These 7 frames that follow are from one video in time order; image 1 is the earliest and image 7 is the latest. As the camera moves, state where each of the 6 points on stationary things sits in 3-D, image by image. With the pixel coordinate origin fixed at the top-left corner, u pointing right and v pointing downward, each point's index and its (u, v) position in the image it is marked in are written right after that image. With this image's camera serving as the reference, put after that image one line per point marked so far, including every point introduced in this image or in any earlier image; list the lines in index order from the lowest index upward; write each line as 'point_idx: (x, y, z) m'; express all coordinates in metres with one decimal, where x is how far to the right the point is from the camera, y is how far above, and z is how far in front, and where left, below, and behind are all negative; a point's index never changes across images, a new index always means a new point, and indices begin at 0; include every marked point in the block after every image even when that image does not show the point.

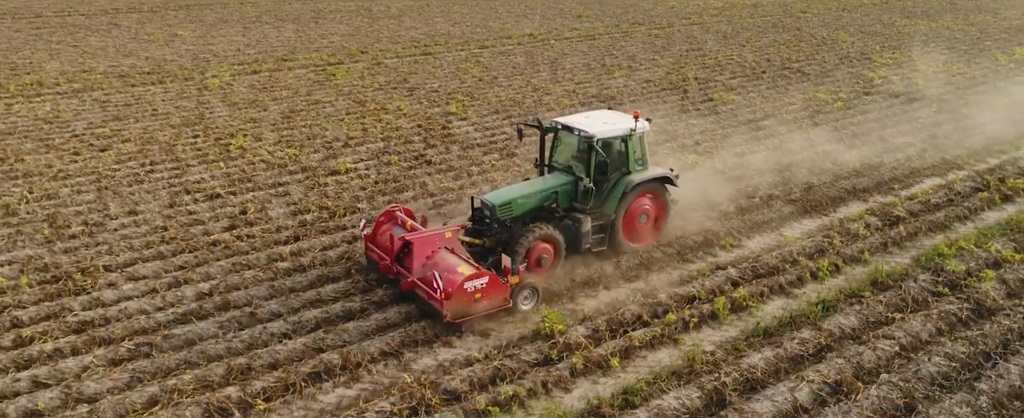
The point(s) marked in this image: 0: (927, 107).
0: (+9.2, +2.4, +17.6) m
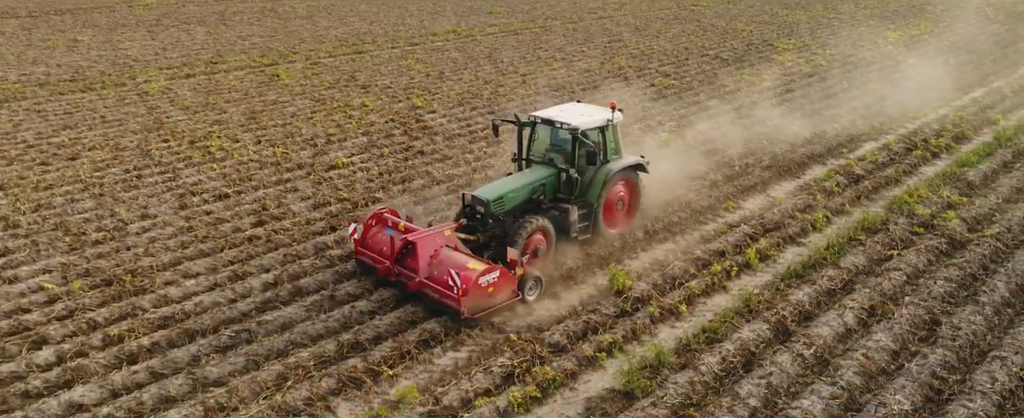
0: (+8.3, +3.3, +19.9) m
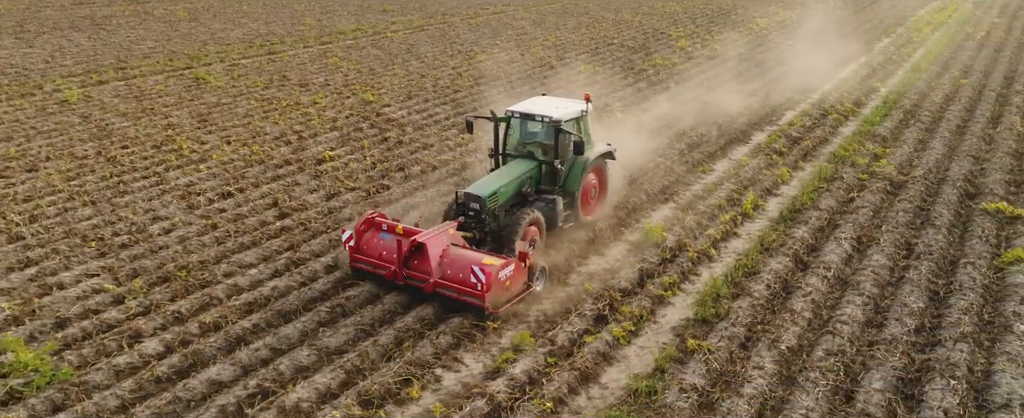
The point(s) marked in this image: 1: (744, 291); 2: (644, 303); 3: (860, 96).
0: (+6.5, +4.3, +22.5) m
1: (+2.8, -1.0, +9.6) m
2: (+1.6, -1.1, +9.4) m
3: (+8.0, +2.6, +18.3) m
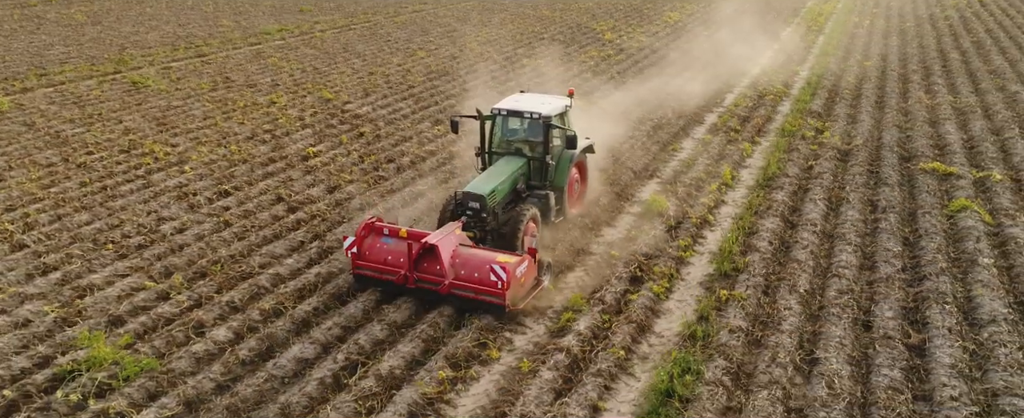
0: (+4.7, +4.9, +24.1) m
1: (+3.3, -0.5, +10.9) m
2: (+2.1, -0.7, +10.5) m
3: (+7.0, +3.3, +20.2) m
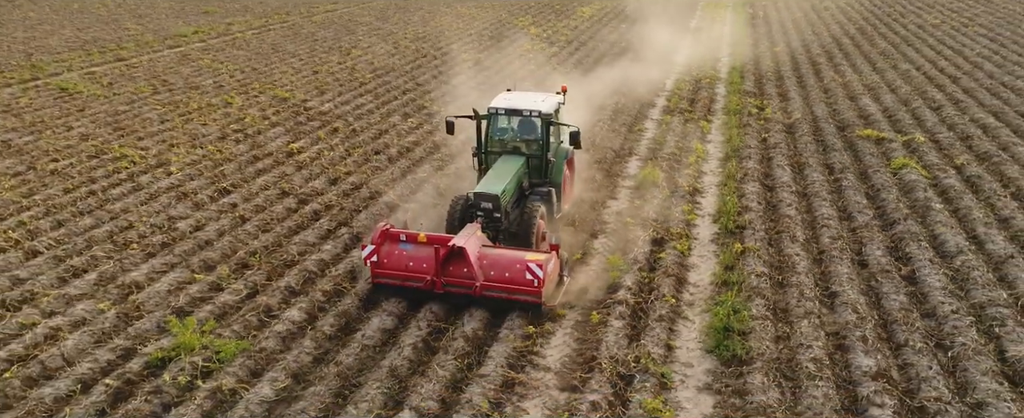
0: (+2.6, +5.4, +25.5) m
1: (+3.6, 0.0, +12.3) m
2: (+2.5, -0.3, +11.7) m
3: (+5.5, +4.0, +22.1) m
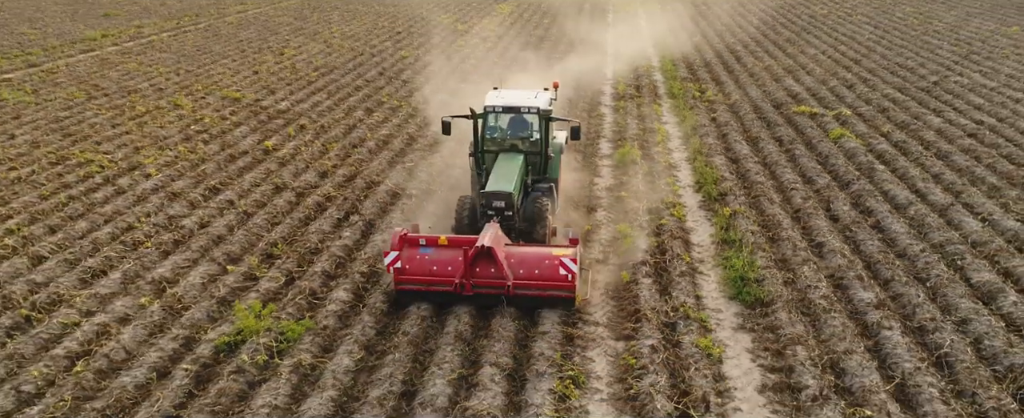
0: (+0.4, +5.8, +26.5) m
1: (+3.5, +0.5, +13.6) m
2: (+2.5, +0.2, +12.8) m
3: (+3.8, +4.6, +23.5) m
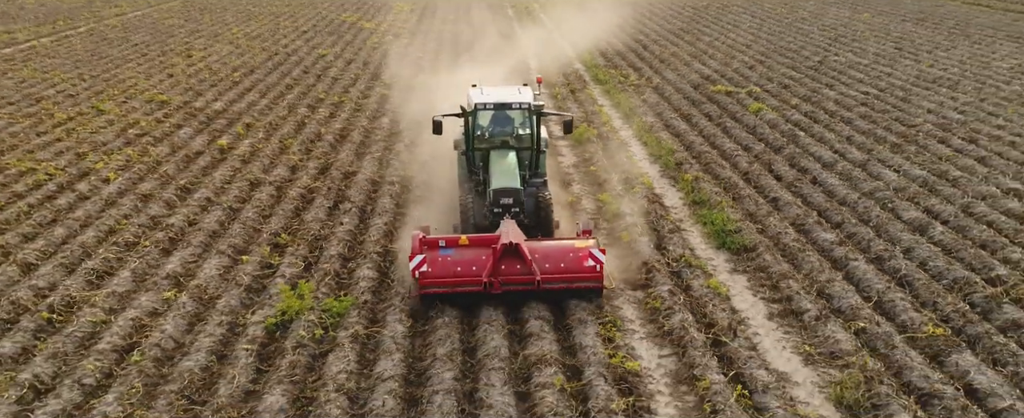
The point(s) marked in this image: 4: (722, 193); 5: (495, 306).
0: (-2.7, +6.0, +27.2) m
1: (+2.9, +1.1, +15.0) m
2: (+2.1, +0.7, +14.0) m
3: (+1.2, +5.1, +24.8) m
4: (+3.4, +0.3, +12.8) m
5: (-0.2, -1.2, +9.5) m
